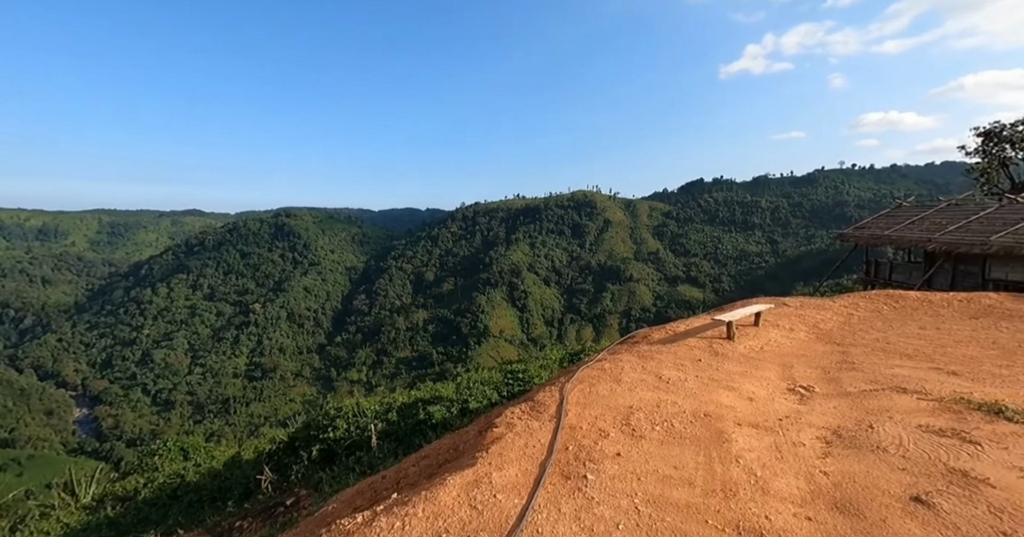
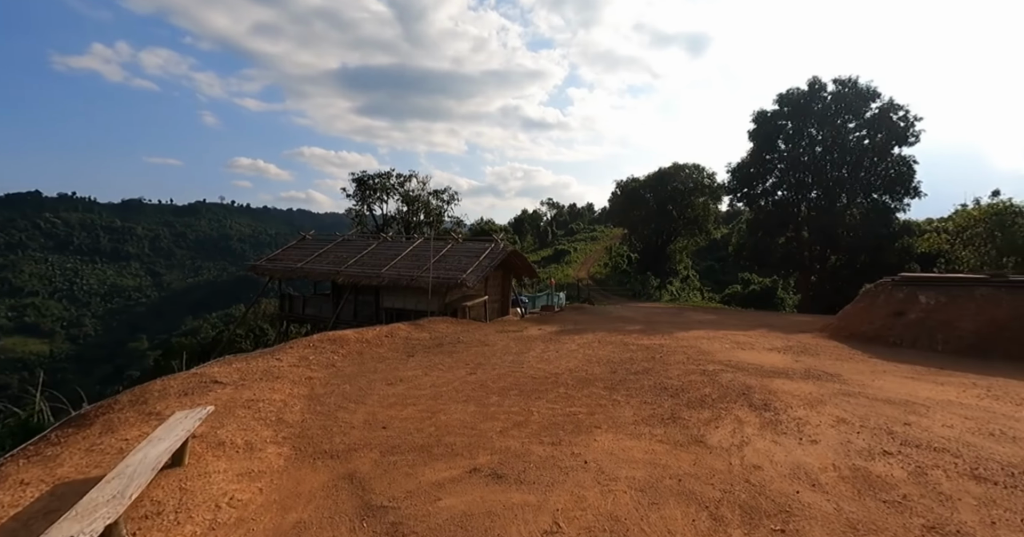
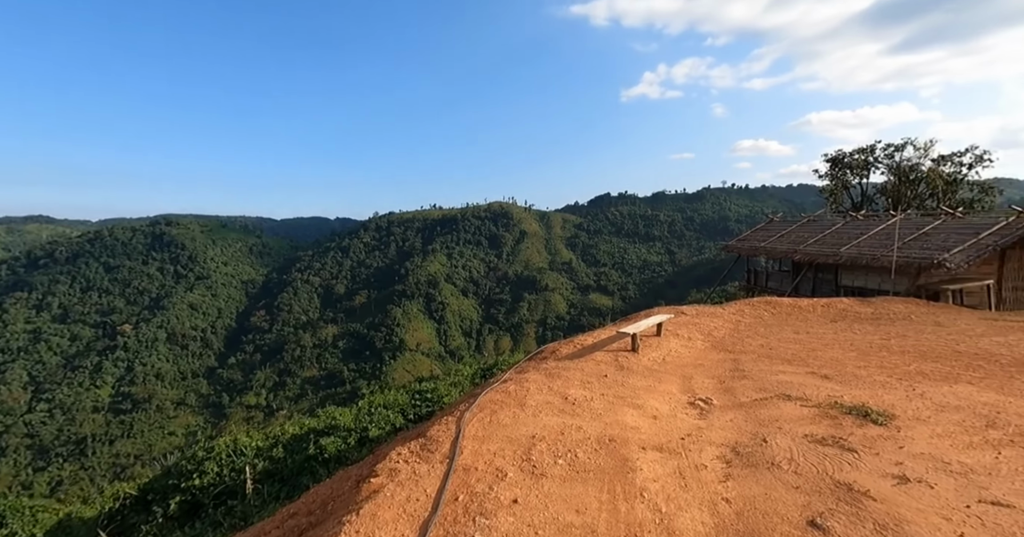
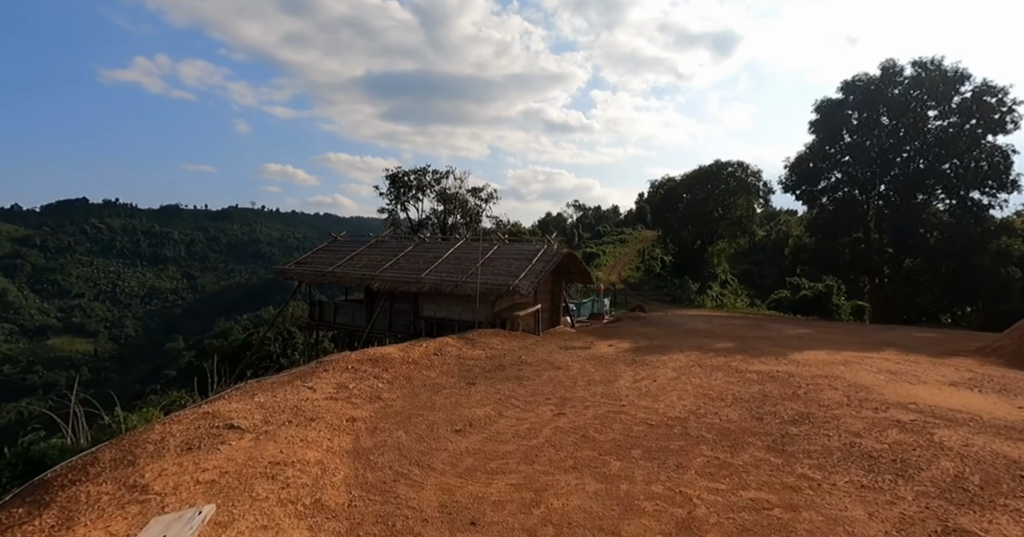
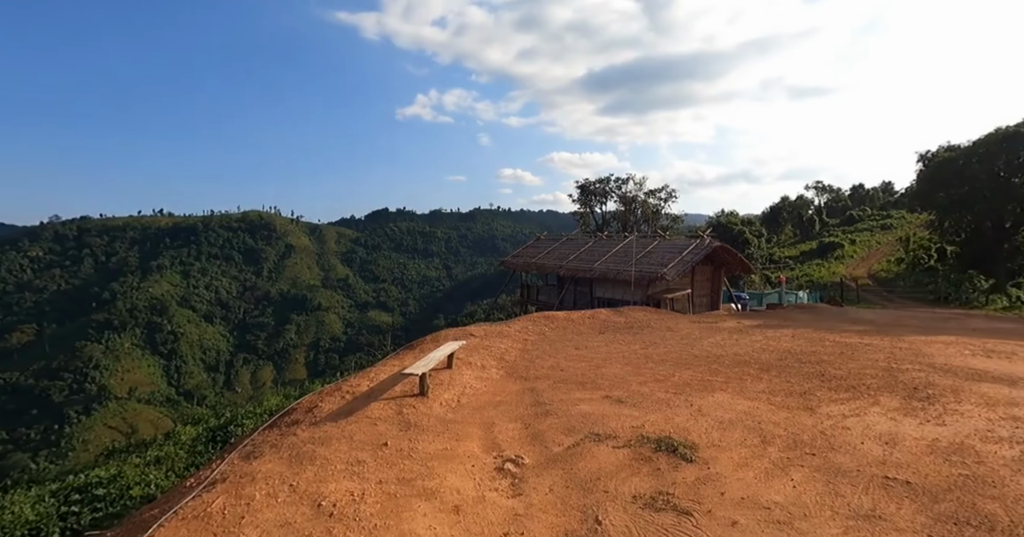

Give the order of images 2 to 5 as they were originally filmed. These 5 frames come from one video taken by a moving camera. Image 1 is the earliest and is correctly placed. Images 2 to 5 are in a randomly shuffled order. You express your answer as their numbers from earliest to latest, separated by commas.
3, 5, 2, 4
